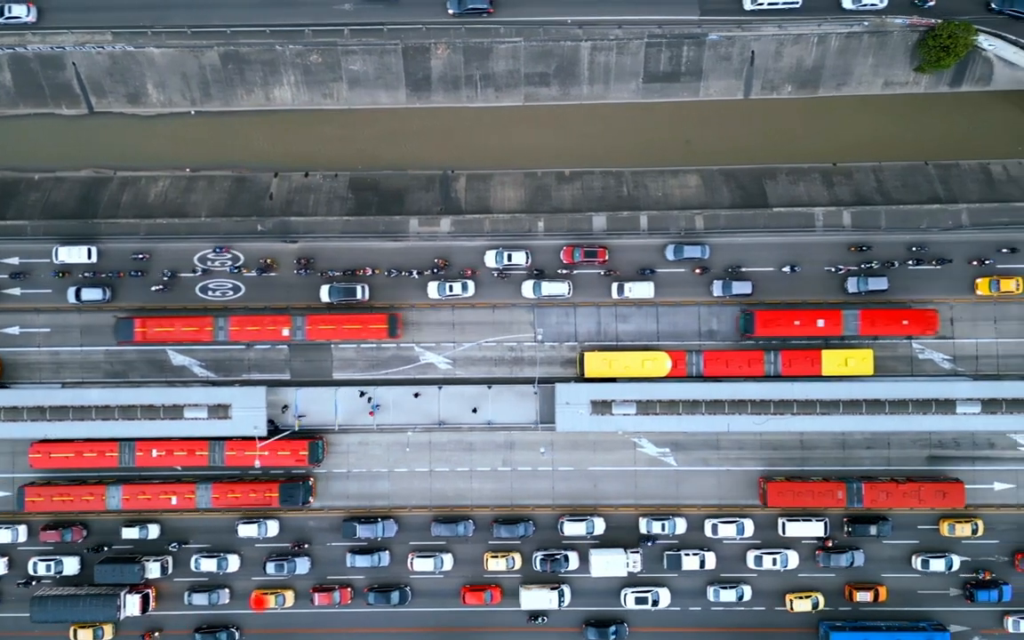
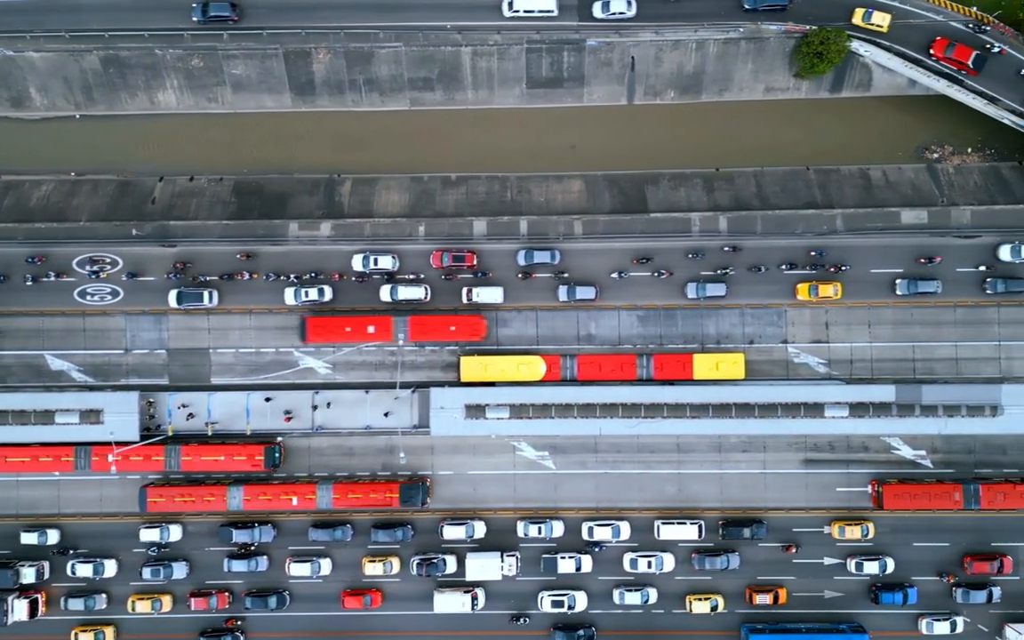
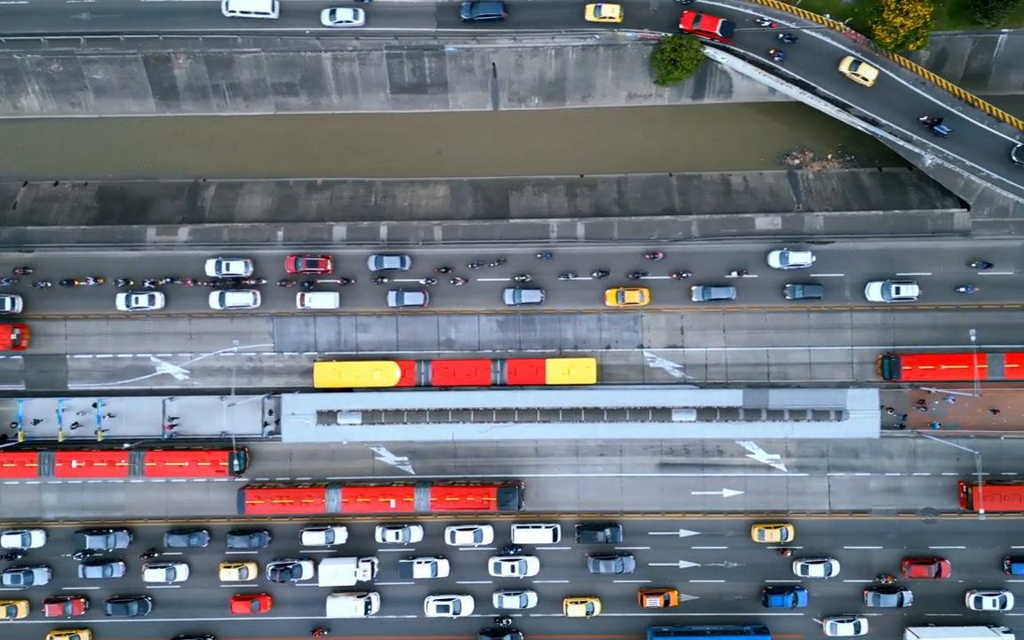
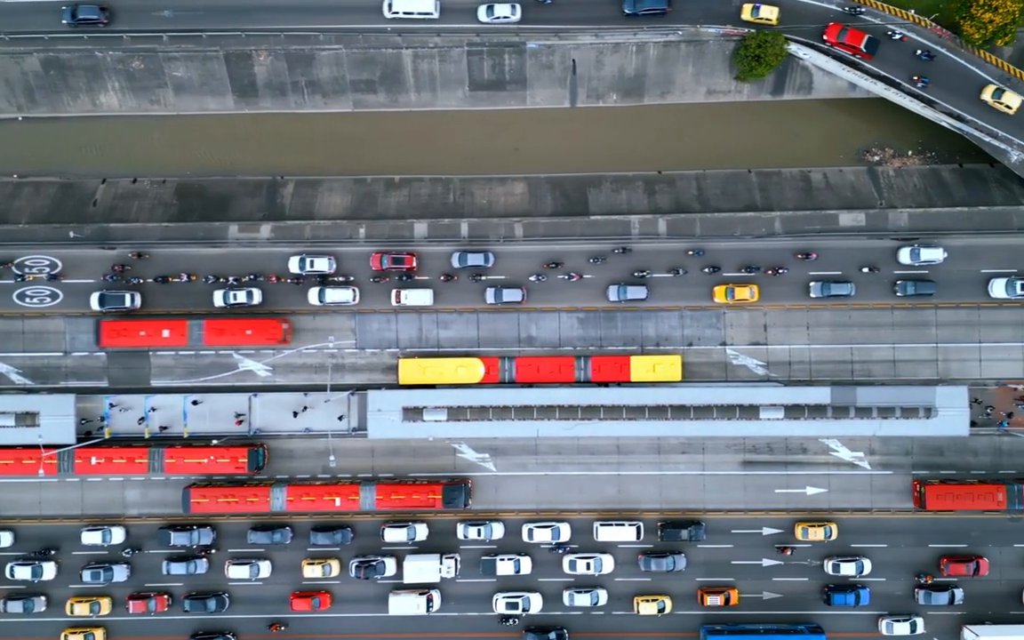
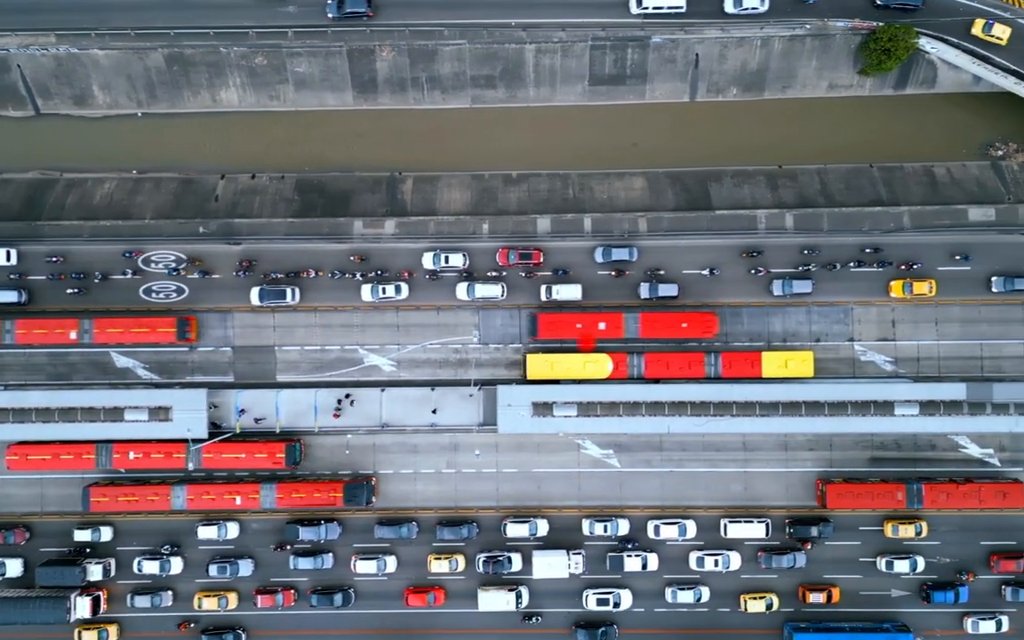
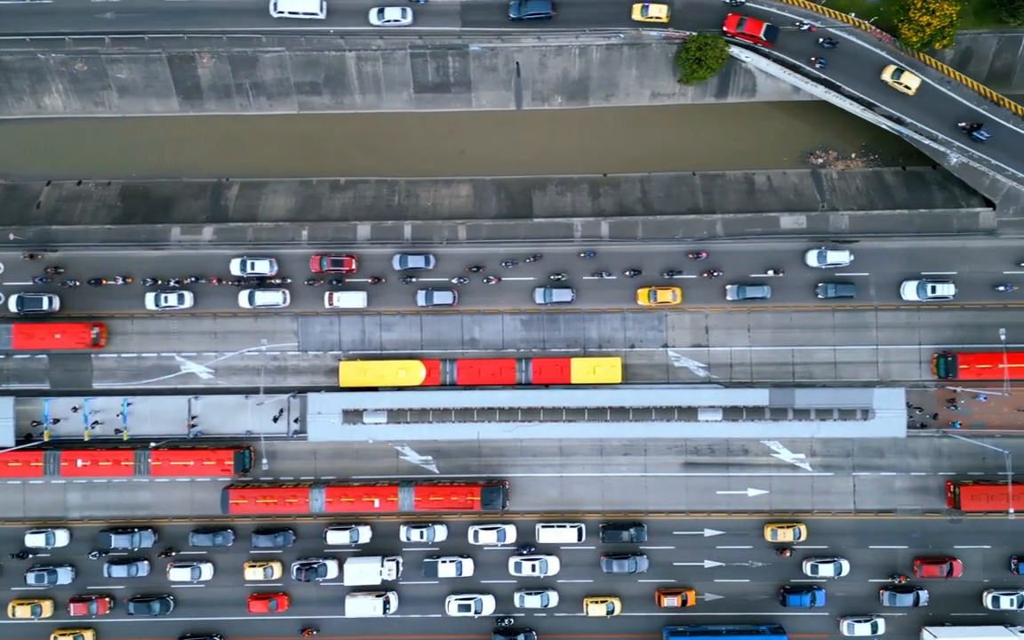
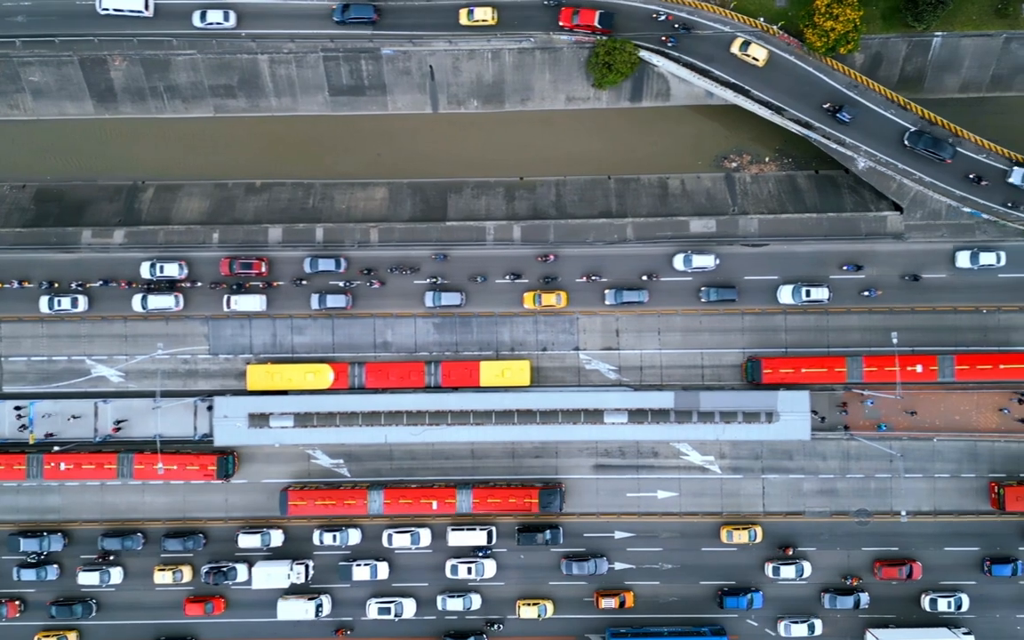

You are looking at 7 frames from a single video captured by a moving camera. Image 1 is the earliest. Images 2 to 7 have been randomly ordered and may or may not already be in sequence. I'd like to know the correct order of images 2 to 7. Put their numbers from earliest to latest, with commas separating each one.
5, 2, 4, 6, 3, 7
